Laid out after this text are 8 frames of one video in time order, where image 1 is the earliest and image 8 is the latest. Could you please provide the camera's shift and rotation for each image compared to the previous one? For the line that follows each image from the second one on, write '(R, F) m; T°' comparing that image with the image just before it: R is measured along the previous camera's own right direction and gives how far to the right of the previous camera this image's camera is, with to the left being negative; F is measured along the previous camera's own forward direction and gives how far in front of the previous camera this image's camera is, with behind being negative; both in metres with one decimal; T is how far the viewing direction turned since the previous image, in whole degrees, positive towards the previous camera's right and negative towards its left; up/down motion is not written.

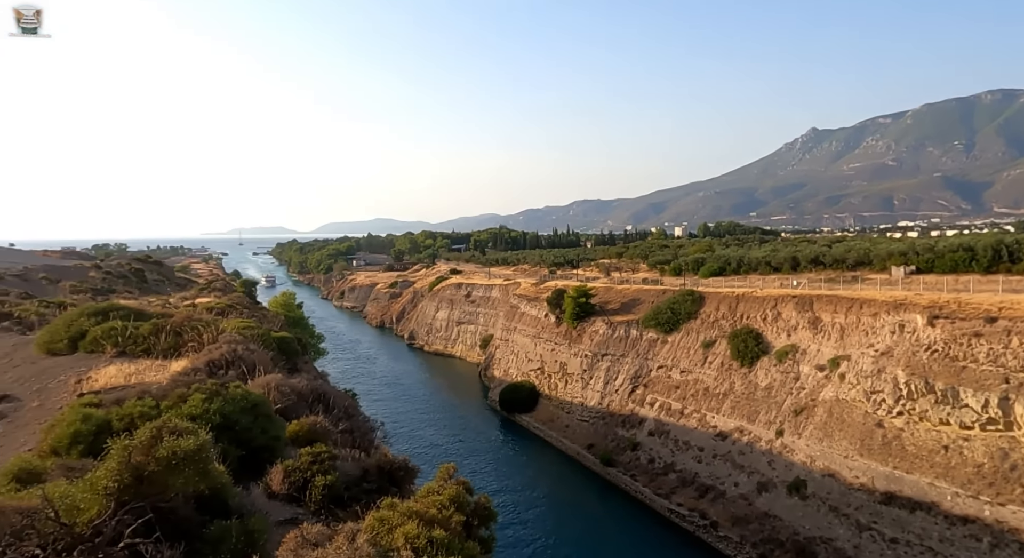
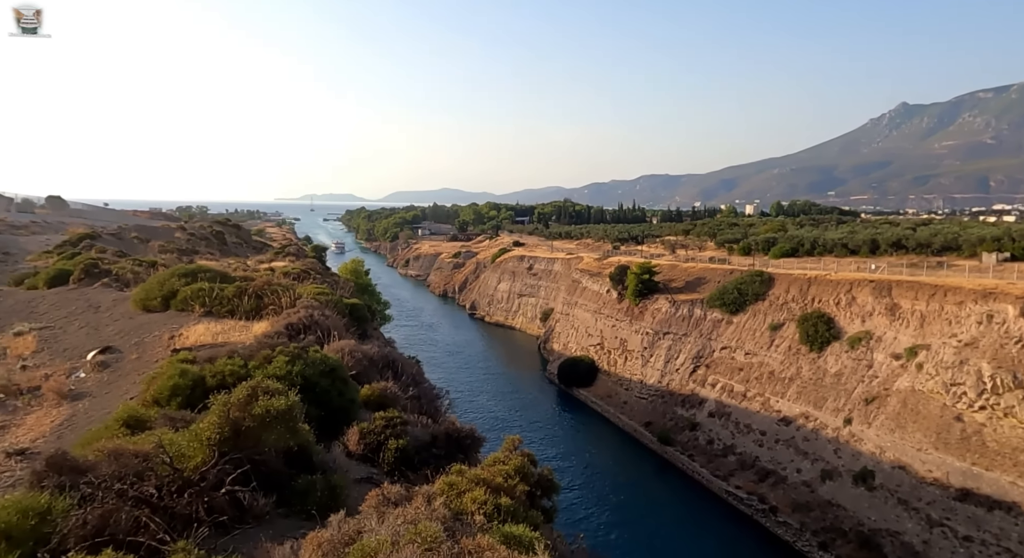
(-0.1, -0.2) m; -6°
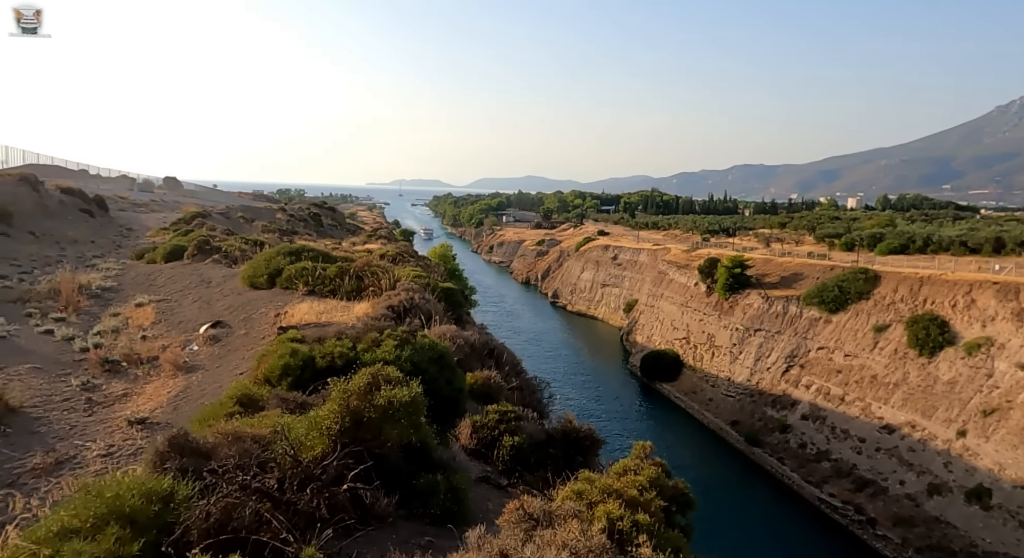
(-0.6, +0.6) m; -8°
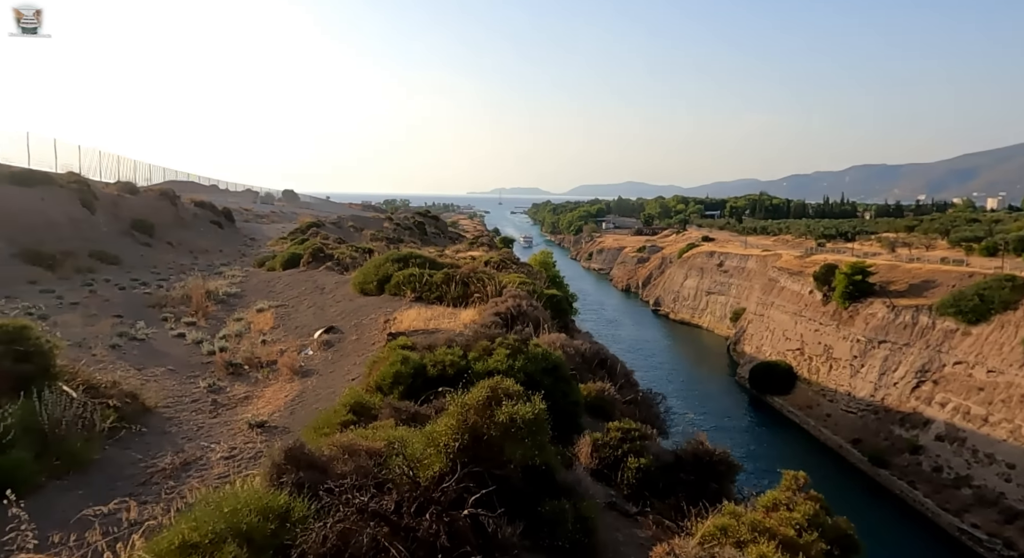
(-0.3, +0.5) m; -9°
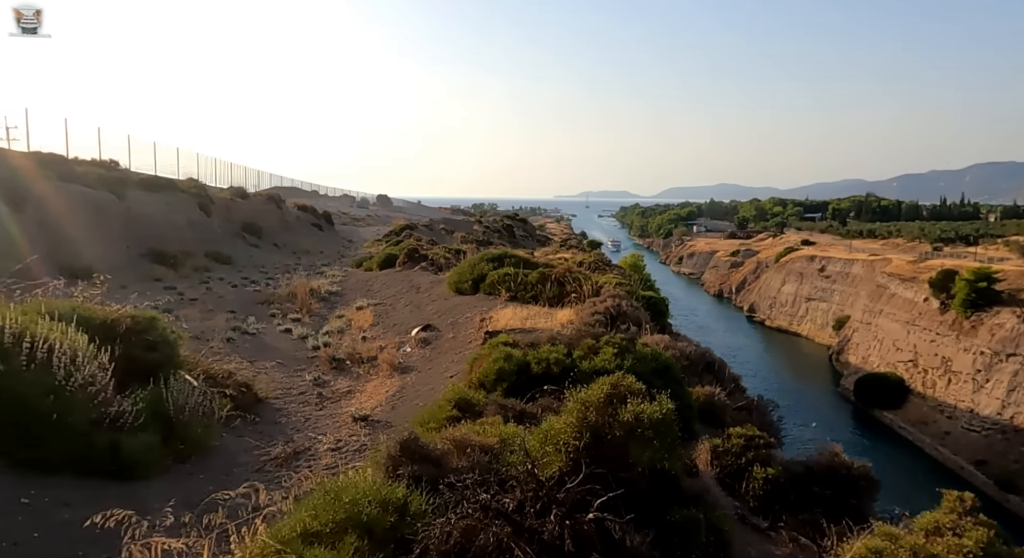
(-0.3, +0.3) m; -8°
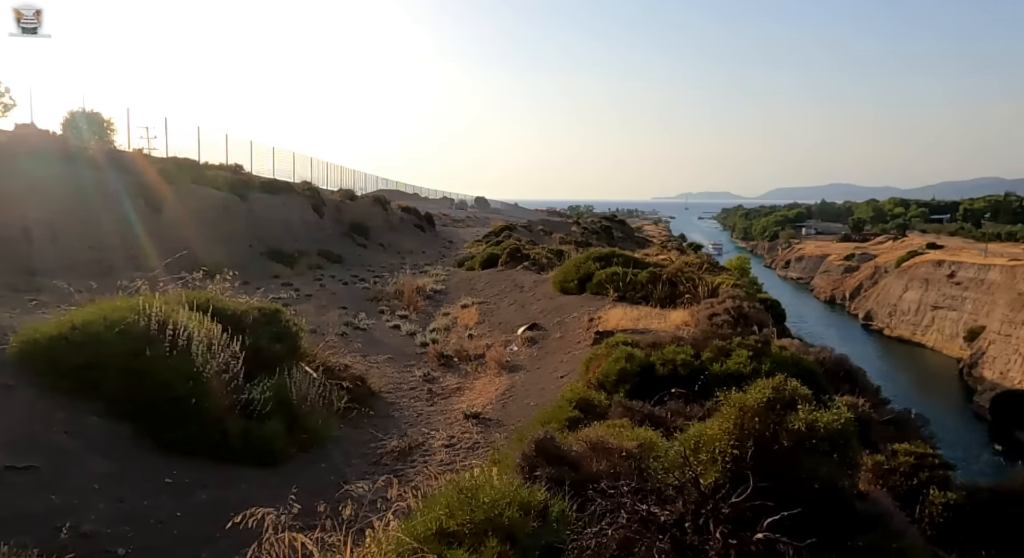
(-0.4, +0.3) m; -9°
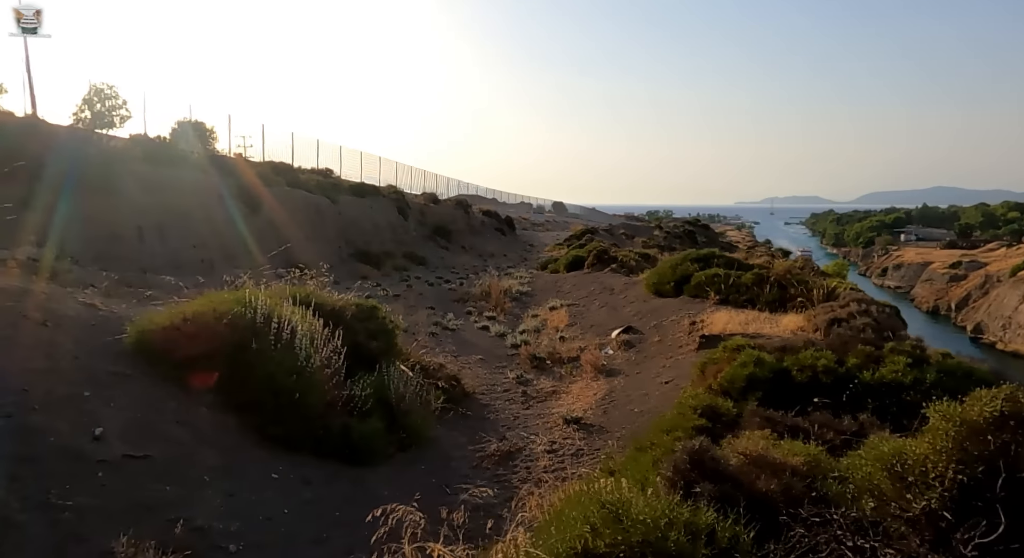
(-0.5, +0.5) m; -7°
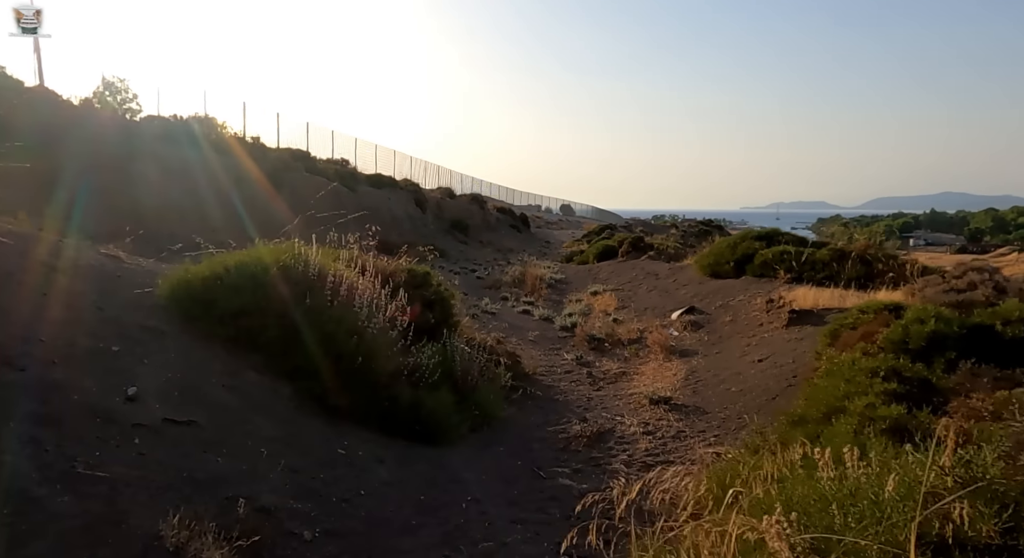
(-1.0, +1.2) m; 0°
